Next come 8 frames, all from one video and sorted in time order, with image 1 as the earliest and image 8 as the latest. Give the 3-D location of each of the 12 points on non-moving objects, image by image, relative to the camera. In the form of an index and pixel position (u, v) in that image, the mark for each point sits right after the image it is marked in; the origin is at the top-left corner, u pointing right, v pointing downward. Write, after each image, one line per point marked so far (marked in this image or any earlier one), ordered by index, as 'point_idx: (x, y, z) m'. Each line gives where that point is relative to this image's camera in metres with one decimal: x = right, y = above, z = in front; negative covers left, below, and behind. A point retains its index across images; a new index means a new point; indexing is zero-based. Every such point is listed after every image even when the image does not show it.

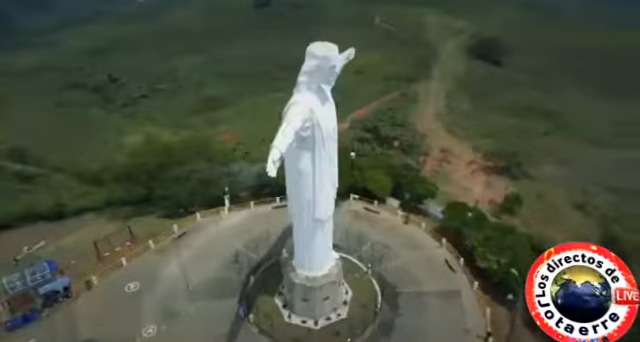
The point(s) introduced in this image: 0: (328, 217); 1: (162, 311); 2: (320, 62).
0: (+0.2, -1.5, +10.2) m
1: (-6.6, -5.8, +14.6) m
2: (0.0, +2.0, +7.4) m
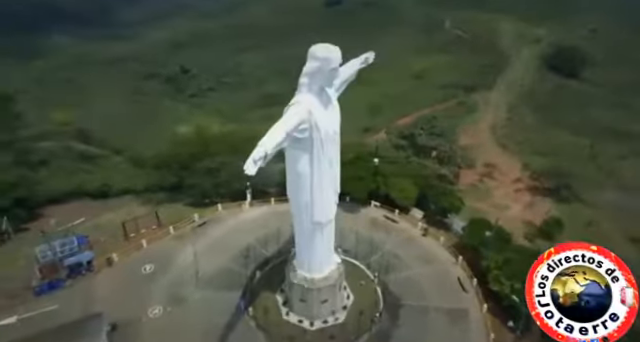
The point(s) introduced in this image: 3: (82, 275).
0: (+0.2, -1.5, +10.0) m
1: (-6.5, -5.3, +15.0) m
2: (0.0, +2.0, +7.2) m
3: (-11.6, -5.2, +17.3) m
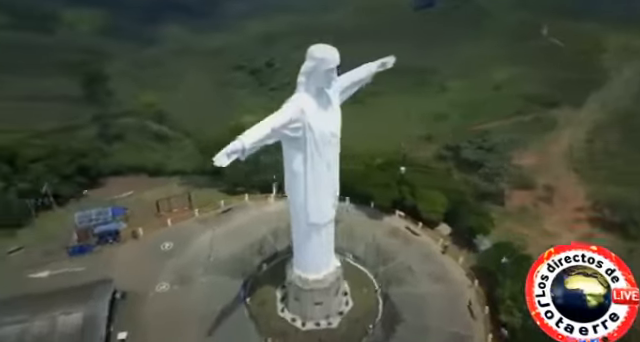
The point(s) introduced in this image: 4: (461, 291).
0: (+0.1, -1.5, +9.6) m
1: (-6.3, -4.6, +15.5) m
2: (-0.1, +2.1, +7.0) m
3: (-11.1, -3.8, +18.5) m
4: (+5.6, -4.8, +13.9) m
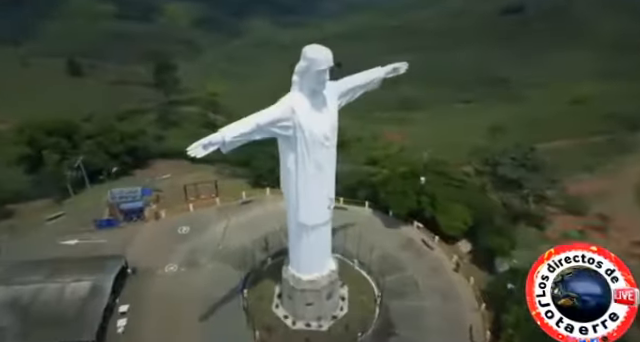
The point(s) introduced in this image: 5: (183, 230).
0: (-0.1, -1.5, +9.5) m
1: (-6.1, -4.0, +16.1) m
2: (-0.2, +2.1, +6.9) m
3: (-10.4, -2.8, +19.5) m
4: (+5.5, -5.4, +13.2) m
5: (-7.4, -3.2, +18.9) m
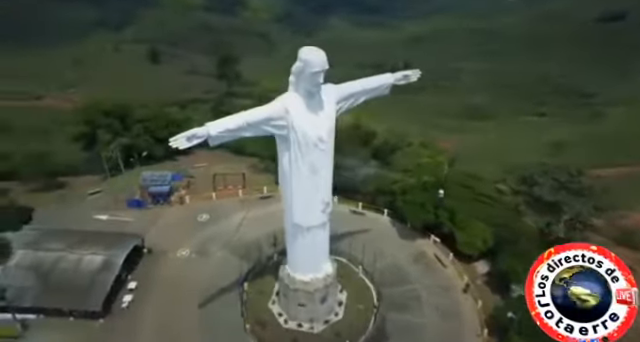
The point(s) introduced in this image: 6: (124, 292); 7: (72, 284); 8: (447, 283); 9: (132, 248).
0: (-0.3, -1.5, +9.5) m
1: (-5.7, -3.5, +16.6) m
2: (-0.3, +2.1, +6.8) m
3: (-9.5, -1.9, +20.5) m
4: (+5.3, -5.9, +12.5) m
5: (-6.6, -2.6, +19.6) m
6: (-7.7, -4.8, +13.9) m
7: (-9.2, -4.2, +13.1) m
8: (+5.4, -4.7, +14.8) m
9: (-7.8, -3.2, +14.6) m
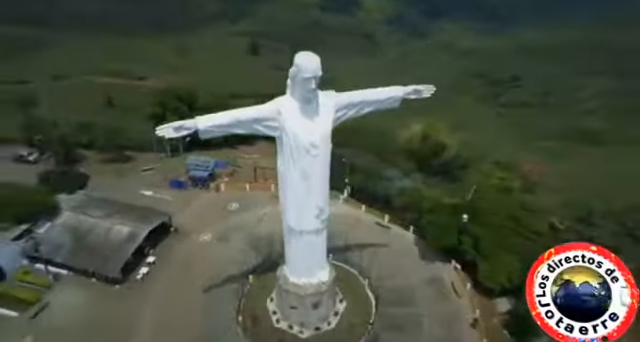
0: (-0.5, -1.6, +9.5) m
1: (-4.9, -3.0, +17.4) m
2: (-0.5, +2.0, +6.8) m
3: (-7.8, -1.0, +21.8) m
4: (+4.9, -6.8, +11.6) m
5: (-5.3, -2.0, +20.5) m
6: (-7.5, -4.0, +15.0) m
7: (-9.0, -3.2, +14.4) m
8: (+5.5, -5.6, +13.8) m
9: (-7.3, -2.4, +15.7) m
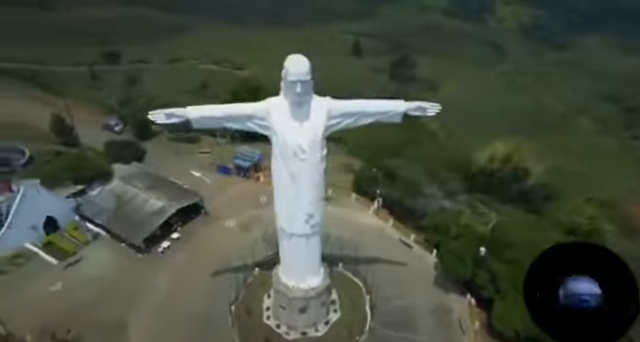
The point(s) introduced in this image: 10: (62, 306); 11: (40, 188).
0: (-0.8, -1.7, +9.4) m
1: (-3.9, -2.6, +18.0) m
2: (-0.7, +1.9, +6.8) m
3: (-5.7, -0.3, +22.9) m
4: (+4.1, -7.6, +10.6) m
5: (-3.5, -1.6, +21.1) m
6: (-7.0, -3.1, +16.1) m
7: (-8.4, -2.1, +15.9) m
8: (+5.2, -6.6, +12.7) m
9: (-6.4, -1.6, +16.8) m
10: (-10.1, -5.2, +13.4) m
11: (-12.1, -0.7, +15.1) m
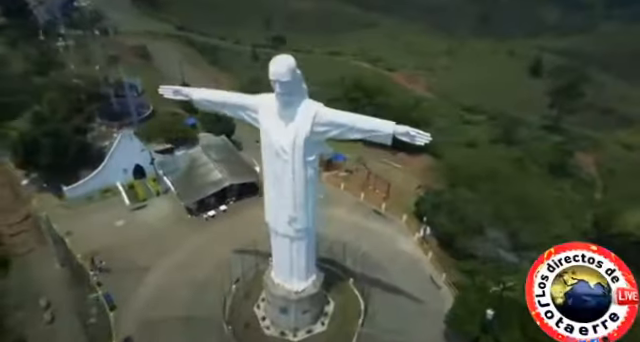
0: (-1.2, -1.6, +9.5) m
1: (-1.8, -2.1, +18.7) m
2: (-1.0, +2.0, +6.9) m
3: (-1.4, +0.3, +23.8) m
4: (+2.3, -8.6, +9.4) m
5: (-0.3, -1.5, +21.5) m
6: (-5.3, -1.9, +17.8) m
7: (-6.4, -0.5, +17.9) m
8: (+4.2, -7.9, +11.0) m
9: (-4.2, -0.6, +18.2) m
10: (-9.4, -3.1, +16.1) m
11: (-9.8, +1.7, +18.2) m
